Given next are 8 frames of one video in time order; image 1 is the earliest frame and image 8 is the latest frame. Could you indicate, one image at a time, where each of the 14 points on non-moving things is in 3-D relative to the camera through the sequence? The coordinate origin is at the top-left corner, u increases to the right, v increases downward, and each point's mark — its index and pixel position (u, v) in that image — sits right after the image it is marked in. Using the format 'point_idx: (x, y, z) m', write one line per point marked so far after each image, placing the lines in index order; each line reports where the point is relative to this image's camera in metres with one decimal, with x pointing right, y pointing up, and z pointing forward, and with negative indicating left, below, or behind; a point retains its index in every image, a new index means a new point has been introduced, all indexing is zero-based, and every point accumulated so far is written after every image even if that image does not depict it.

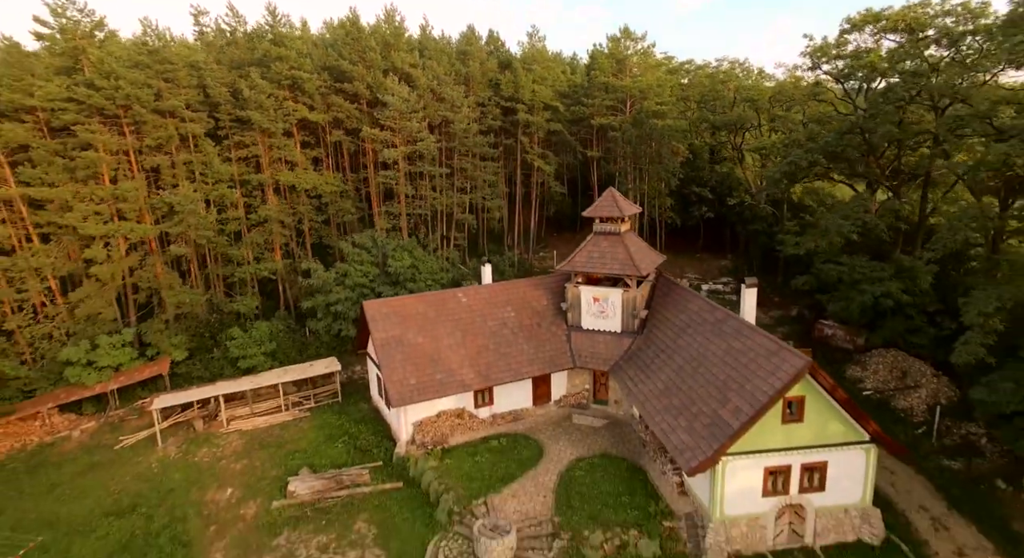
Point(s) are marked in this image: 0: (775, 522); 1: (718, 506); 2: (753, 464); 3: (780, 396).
0: (+8.6, -7.9, +17.7) m
1: (+6.5, -7.2, +17.1) m
2: (+7.6, -5.8, +17.1) m
3: (+8.0, -3.4, +16.3) m
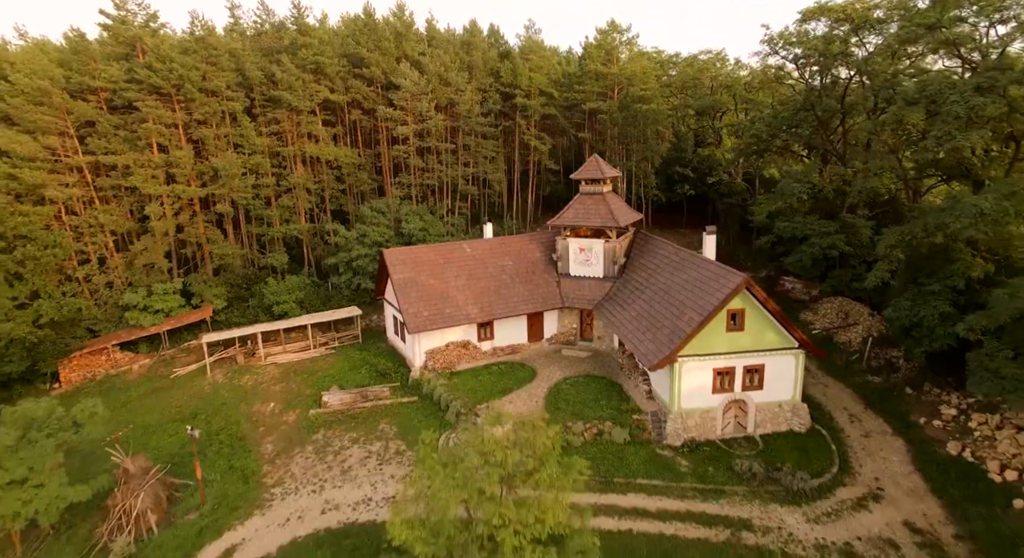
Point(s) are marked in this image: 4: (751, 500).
0: (+8.5, -5.5, +21.9) m
1: (+6.4, -4.7, +21.3) m
2: (+7.5, -3.3, +21.3) m
3: (+7.9, -1.0, +20.5) m
4: (+8.2, -7.5, +18.6) m
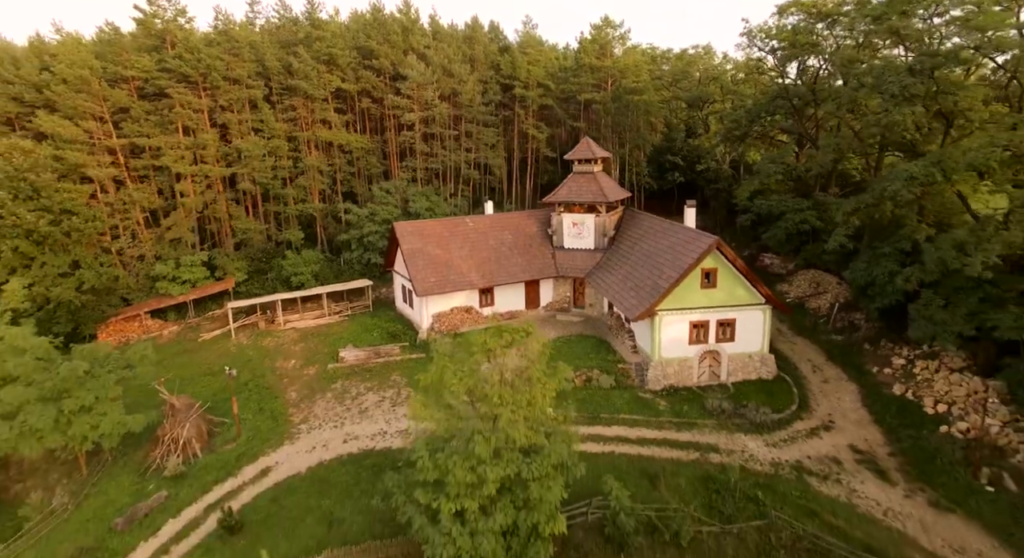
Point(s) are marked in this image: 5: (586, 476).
0: (+8.4, -3.8, +24.6) m
1: (+6.4, -3.1, +24.1) m
2: (+7.4, -1.7, +24.0) m
3: (+7.8, +0.7, +23.2) m
4: (+8.1, -5.9, +21.3) m
5: (+2.5, -6.6, +18.3) m
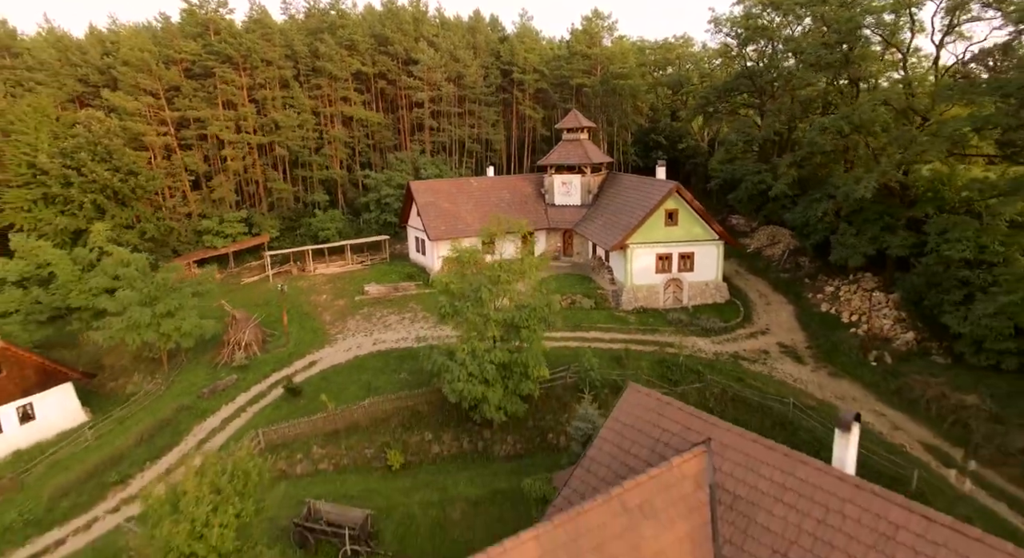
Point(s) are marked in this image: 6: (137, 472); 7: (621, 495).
0: (+8.3, -0.6, +29.8) m
1: (+6.2, +0.1, +29.3) m
2: (+7.3, +1.5, +29.2) m
3: (+7.7, +3.9, +28.4) m
4: (+8.0, -2.7, +26.6) m
5: (+2.4, -3.4, +23.5) m
6: (-13.4, -6.9, +19.6) m
7: (+2.1, -4.3, +10.4) m
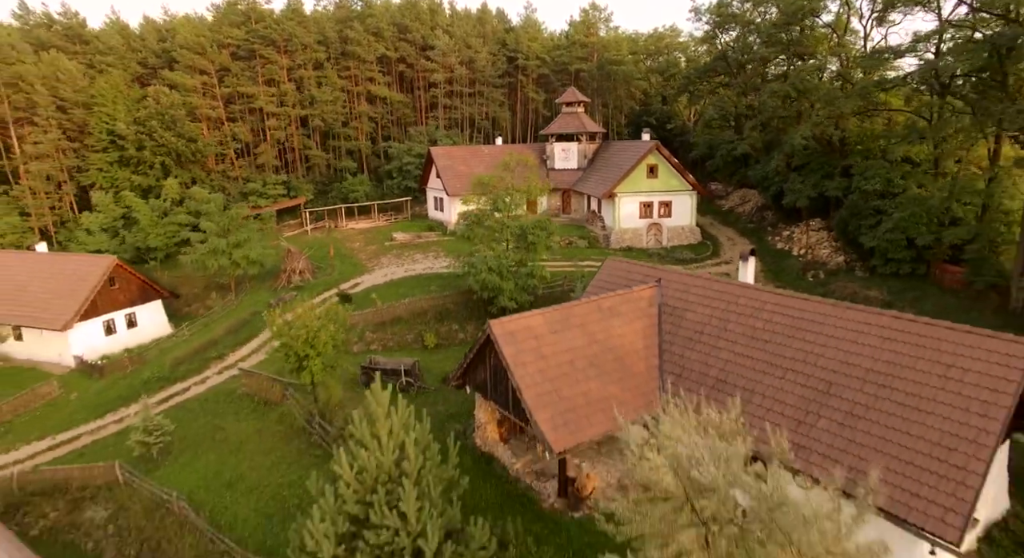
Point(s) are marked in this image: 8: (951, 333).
0: (+8.7, +2.9, +35.5) m
1: (+6.7, +3.7, +35.0) m
2: (+7.7, +5.1, +34.9) m
3: (+8.2, +7.4, +34.1) m
4: (+8.4, +0.9, +32.3) m
5: (+2.8, +0.1, +29.2) m
6: (-13.0, -3.3, +25.3) m
7: (+2.6, -0.7, +16.2) m
8: (+9.4, -1.3, +11.6) m
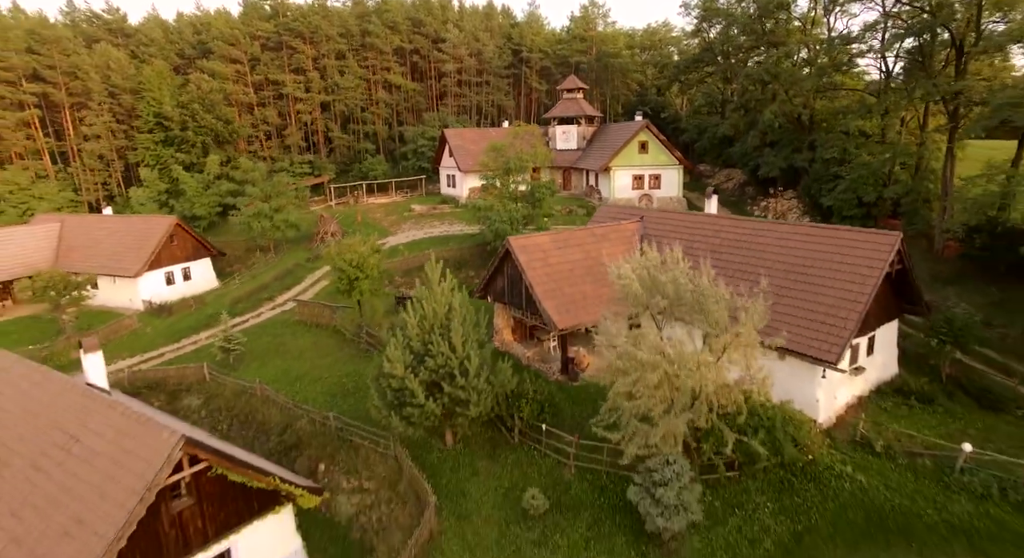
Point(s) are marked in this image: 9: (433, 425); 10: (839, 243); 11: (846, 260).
0: (+9.2, +5.4, +39.8) m
1: (+7.1, +6.2, +39.3) m
2: (+8.2, +7.6, +39.2) m
3: (+8.6, +10.0, +38.4) m
4: (+8.9, +3.4, +36.6) m
5: (+3.2, +2.7, +33.5) m
6: (-12.6, -0.8, +29.6) m
7: (+3.0, +1.8, +20.5) m
8: (+9.8, +1.2, +15.9) m
9: (-2.1, -3.8, +14.6) m
10: (+9.6, +1.0, +15.9) m
11: (+9.5, +0.5, +15.5) m
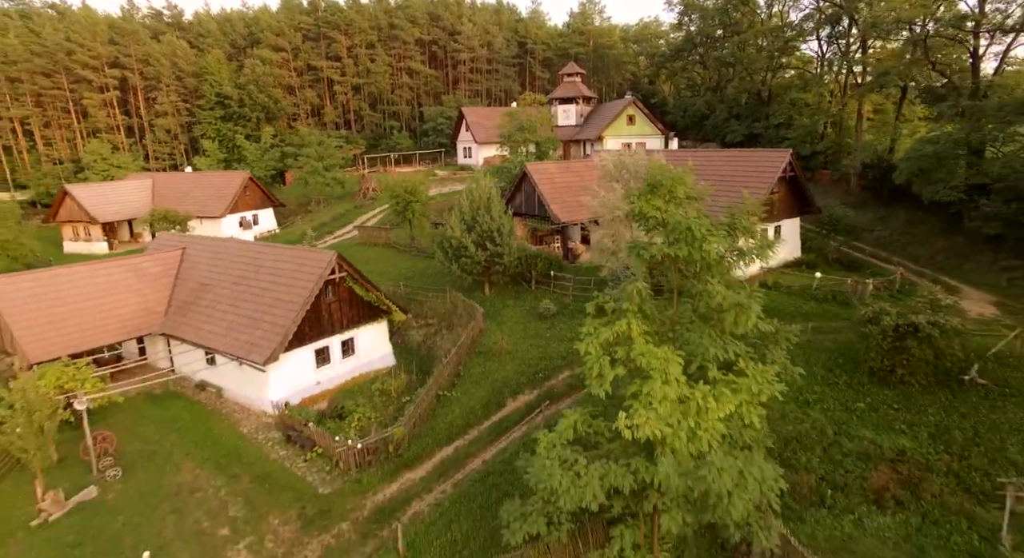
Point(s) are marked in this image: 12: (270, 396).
0: (+10.0, +9.6, +47.4) m
1: (+7.9, +10.3, +46.9) m
2: (+9.0, +11.7, +46.8) m
3: (+9.4, +14.1, +46.0) m
4: (+9.6, +7.5, +44.2) m
5: (+4.0, +6.8, +41.1) m
6: (-11.8, +3.4, +37.2) m
7: (+3.8, +6.0, +28.0) m
8: (+10.6, +5.4, +23.5) m
9: (-1.3, +0.4, +22.2) m
10: (+10.3, +5.1, +23.5) m
11: (+10.3, +4.6, +23.0) m
12: (-8.0, -3.9, +18.2) m
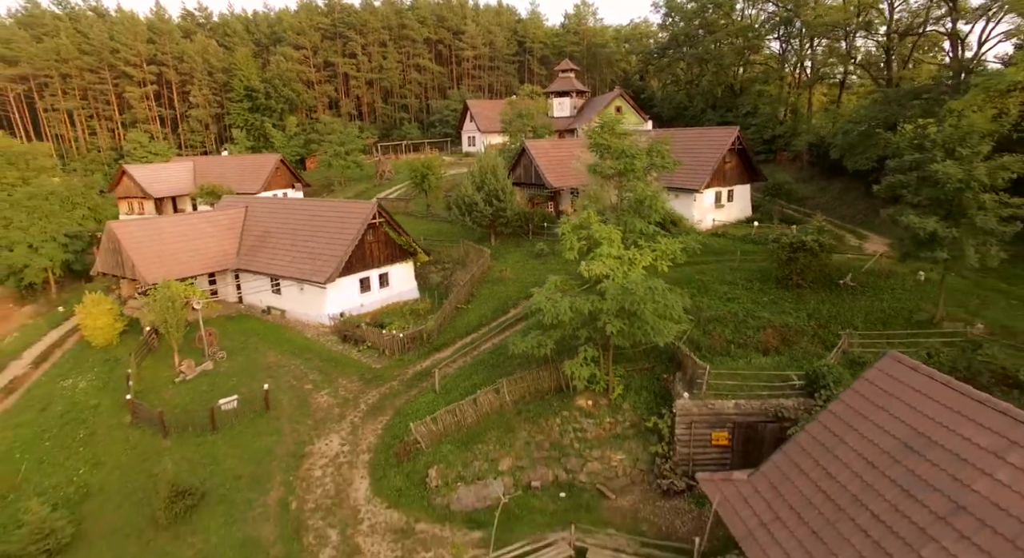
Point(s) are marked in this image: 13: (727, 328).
0: (+10.0, +12.1, +52.8) m
1: (+7.9, +12.8, +52.3) m
2: (+9.0, +14.2, +52.2) m
3: (+9.4, +16.6, +51.4) m
4: (+9.6, +10.0, +49.6) m
5: (+4.0, +9.3, +46.5) m
6: (-11.8, +5.9, +42.6) m
7: (+3.8, +8.4, +33.5) m
8: (+10.7, +7.9, +28.9) m
9: (-1.3, +2.8, +27.6) m
10: (+10.4, +7.6, +28.9) m
11: (+10.3, +7.1, +28.5) m
12: (-8.0, -1.4, +23.6) m
13: (+7.1, -1.6, +18.1) m
